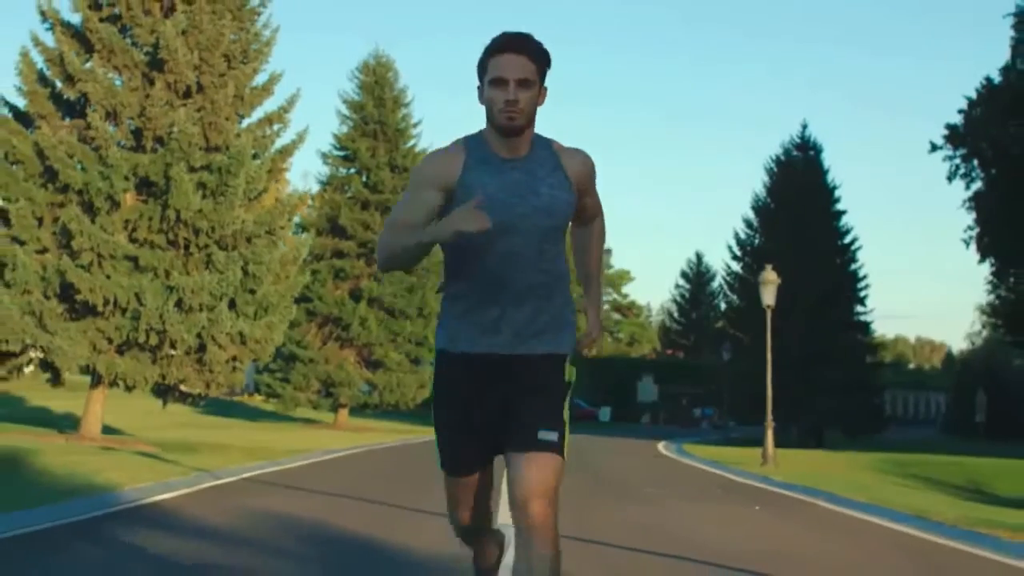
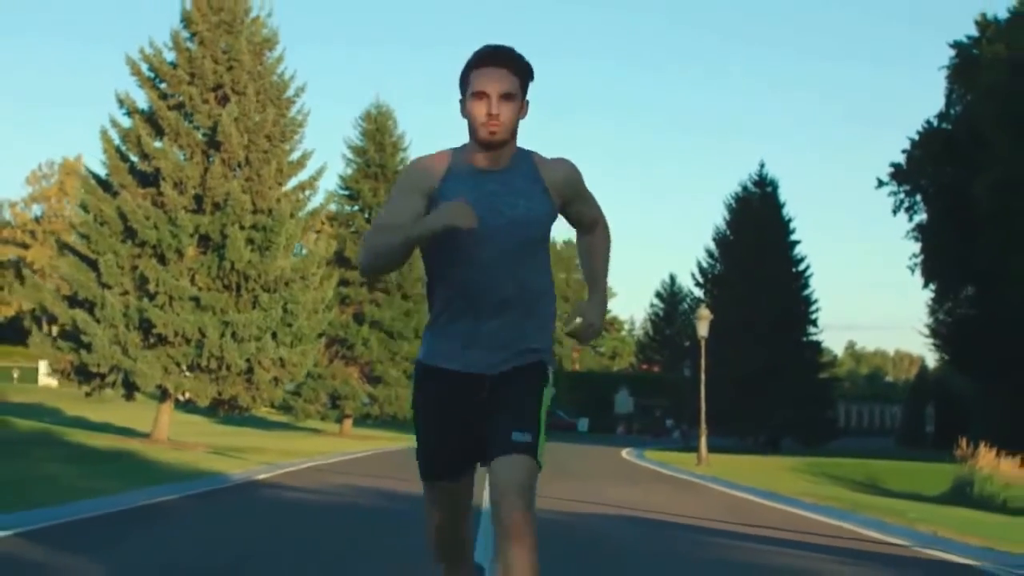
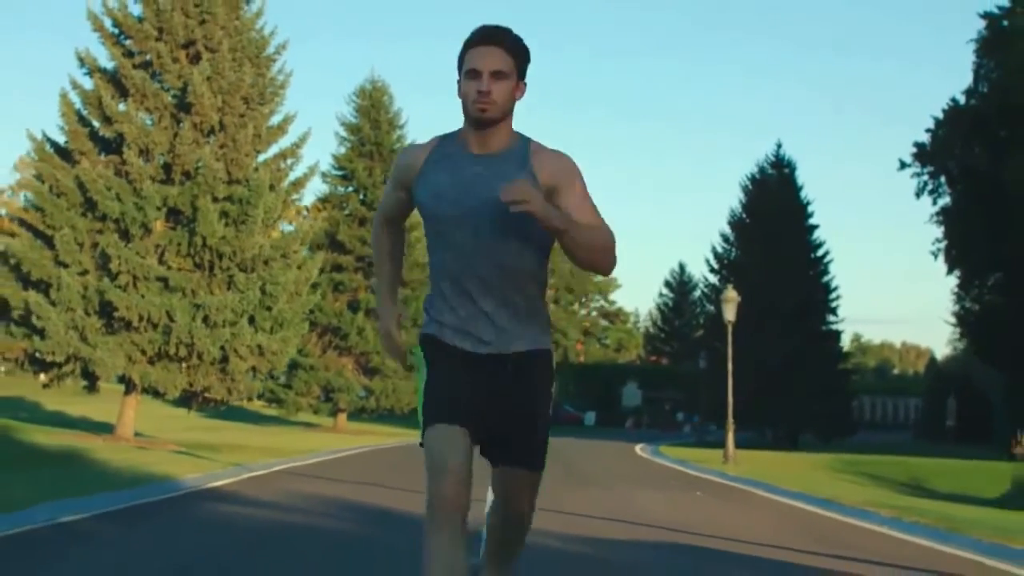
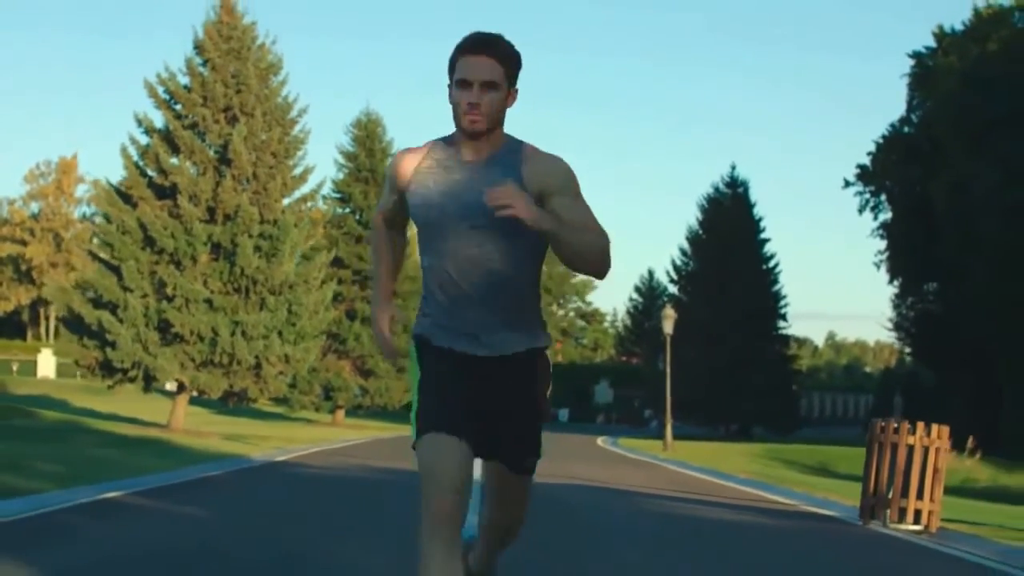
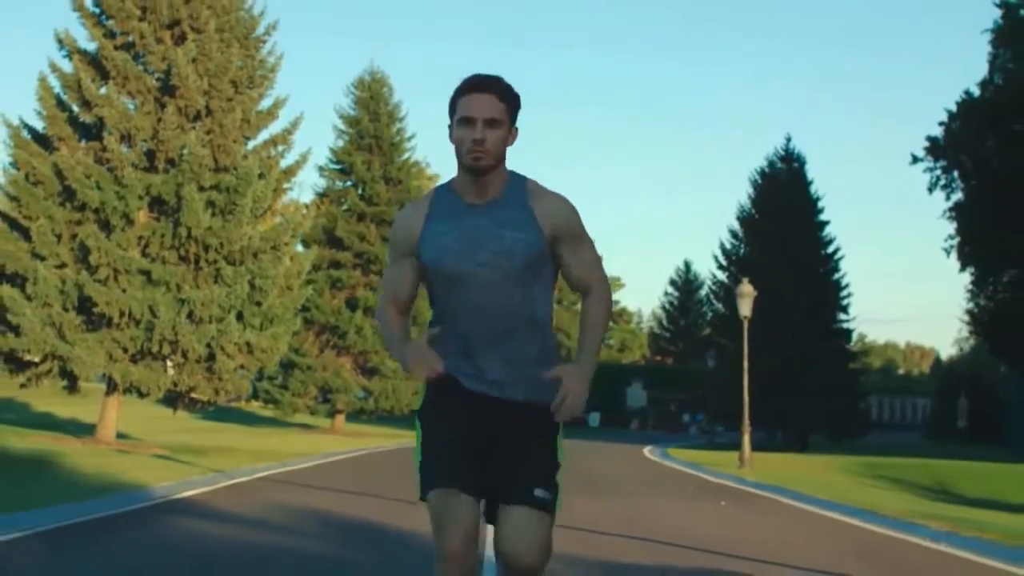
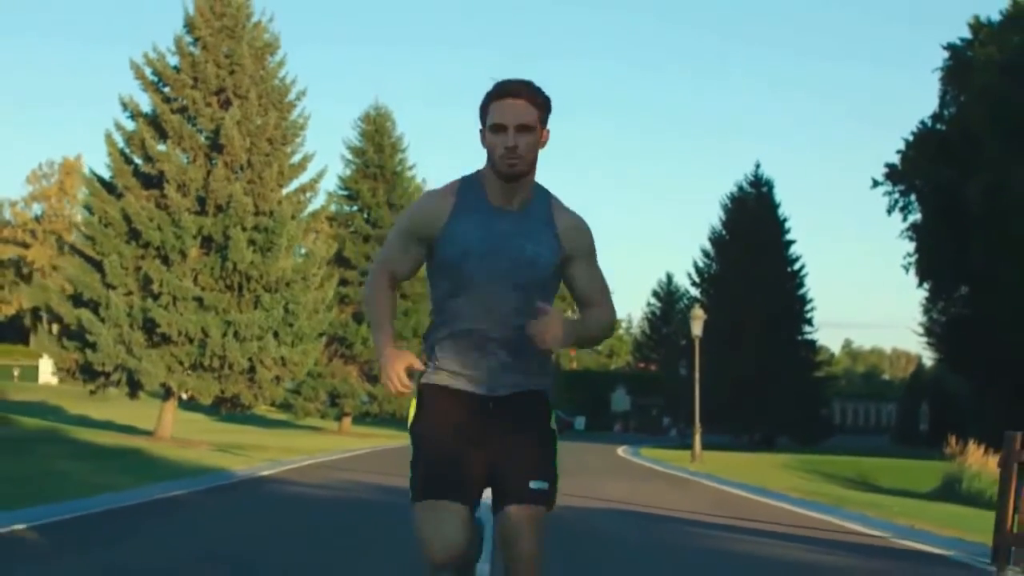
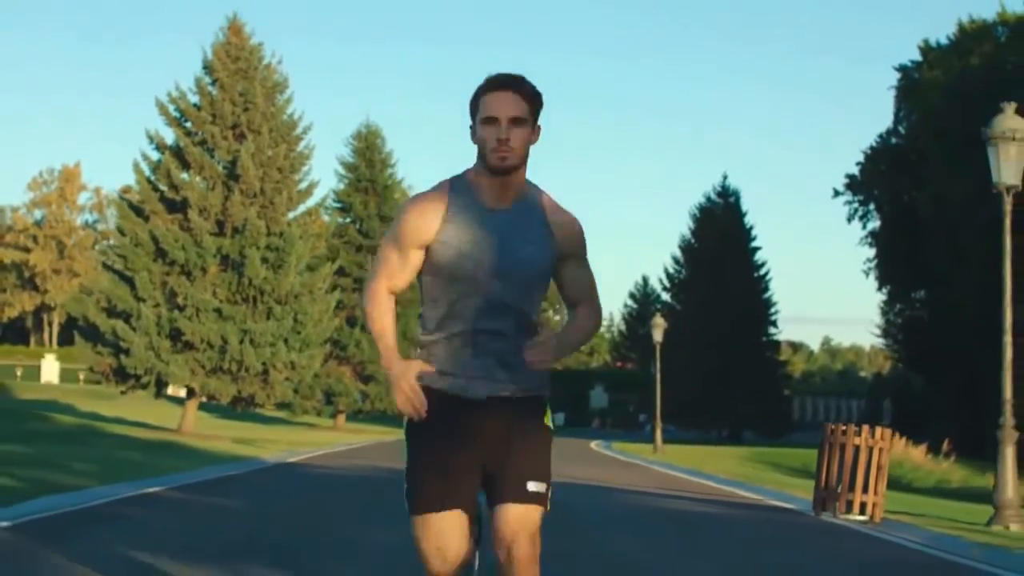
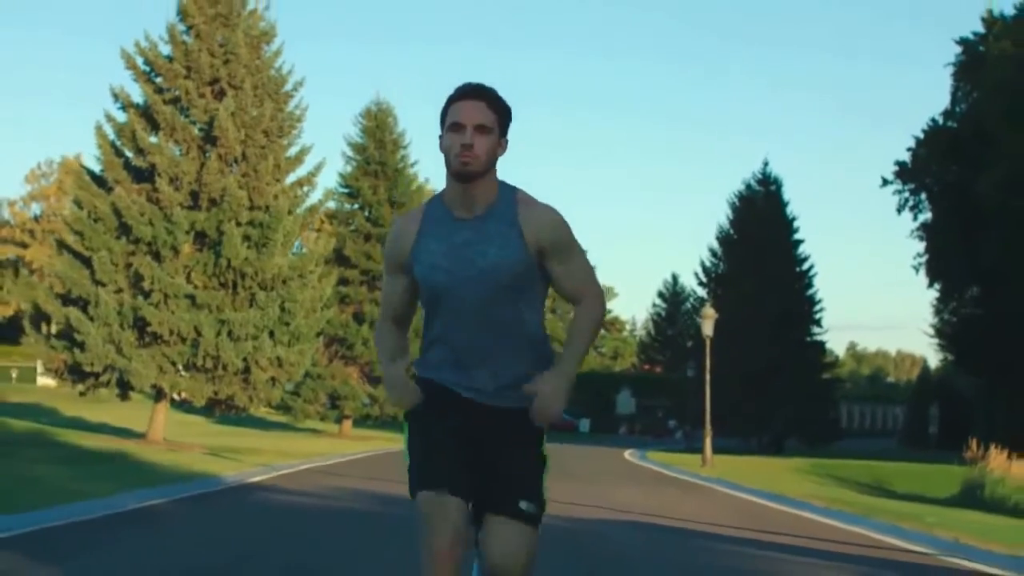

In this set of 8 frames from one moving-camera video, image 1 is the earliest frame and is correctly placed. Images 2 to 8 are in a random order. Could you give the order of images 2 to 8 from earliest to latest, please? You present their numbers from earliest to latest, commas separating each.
5, 3, 8, 2, 6, 4, 7
